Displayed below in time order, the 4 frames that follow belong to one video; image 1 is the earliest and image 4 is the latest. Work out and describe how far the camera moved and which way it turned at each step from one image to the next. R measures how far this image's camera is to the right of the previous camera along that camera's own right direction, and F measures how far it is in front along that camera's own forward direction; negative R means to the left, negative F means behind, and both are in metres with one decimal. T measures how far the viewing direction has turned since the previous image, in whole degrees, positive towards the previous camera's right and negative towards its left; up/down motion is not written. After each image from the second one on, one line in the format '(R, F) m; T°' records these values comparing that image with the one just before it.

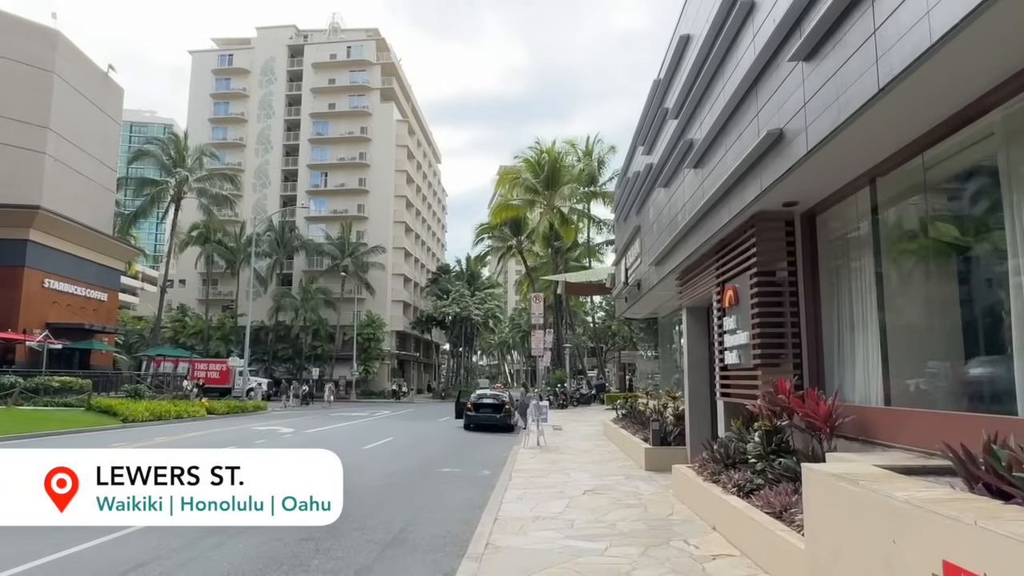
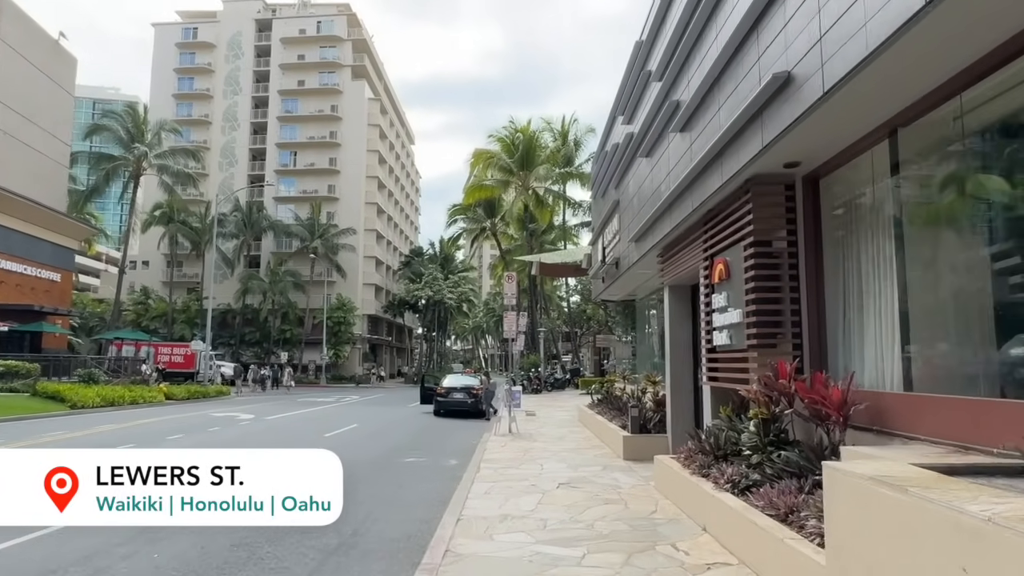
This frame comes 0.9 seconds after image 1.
(+0.1, +1.0) m; +2°
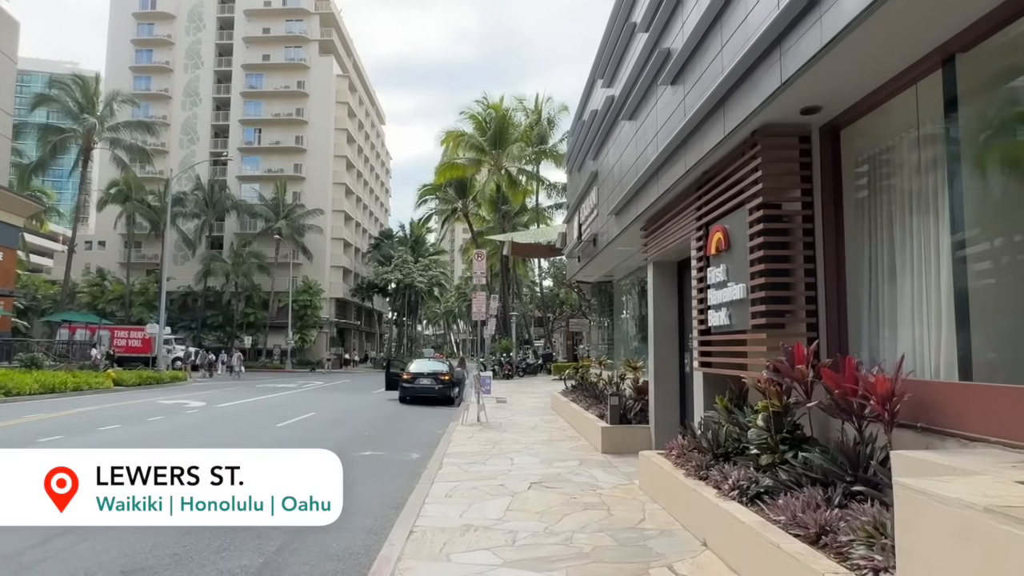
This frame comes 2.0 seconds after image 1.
(+0.1, +1.2) m; +2°
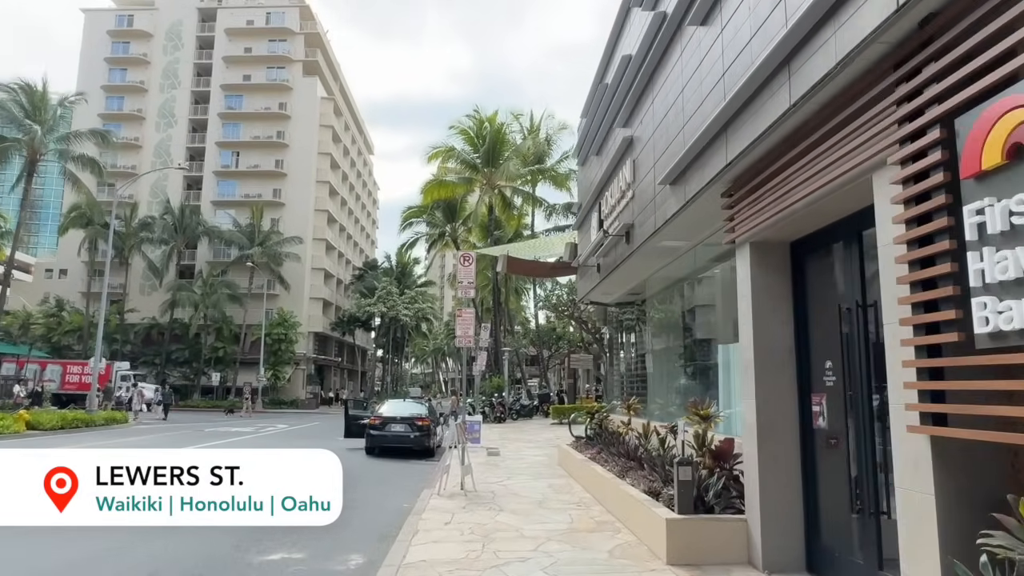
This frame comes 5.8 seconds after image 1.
(-0.1, +4.2) m; +1°
